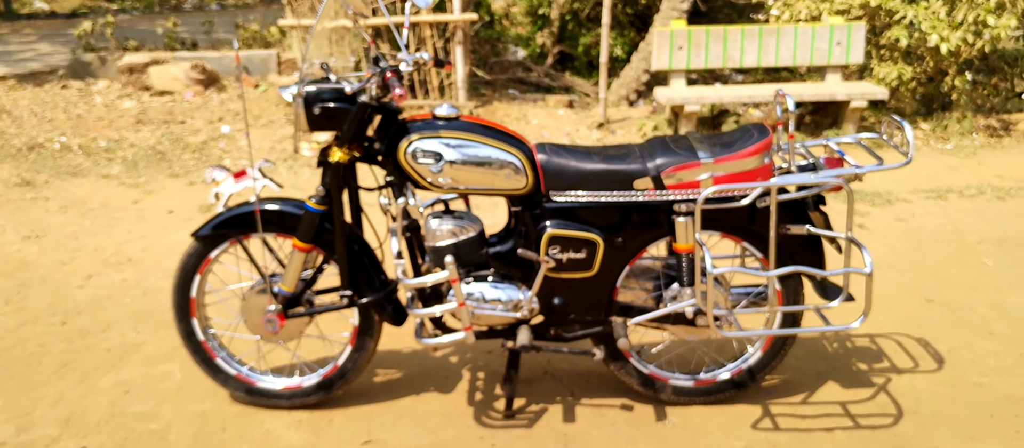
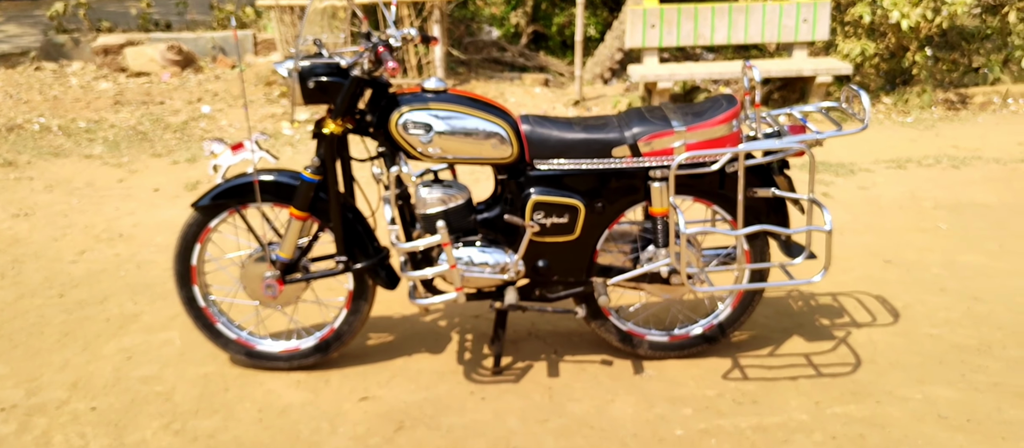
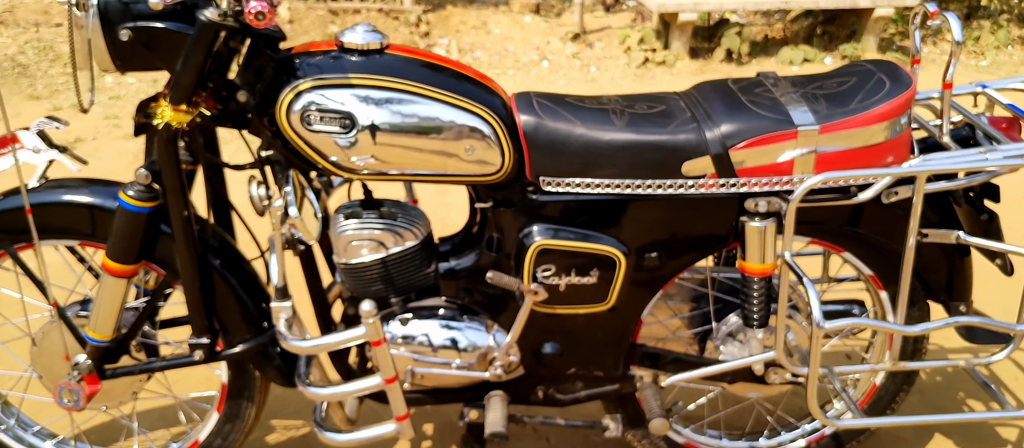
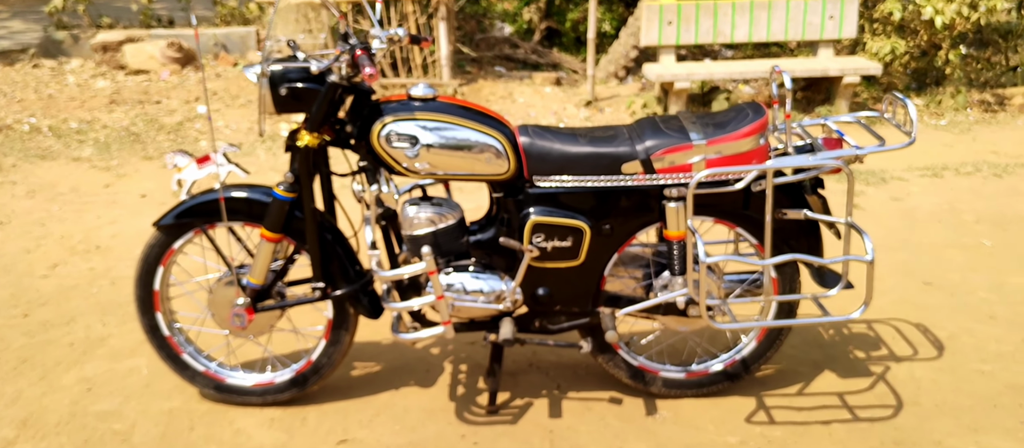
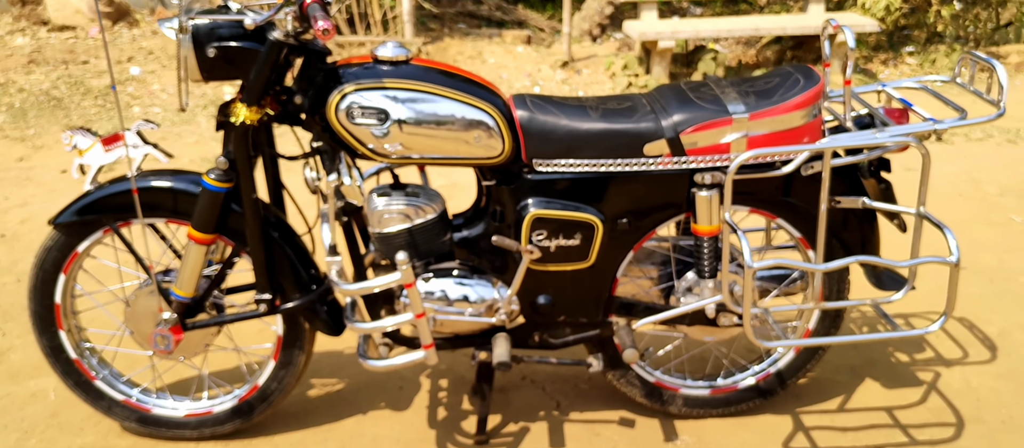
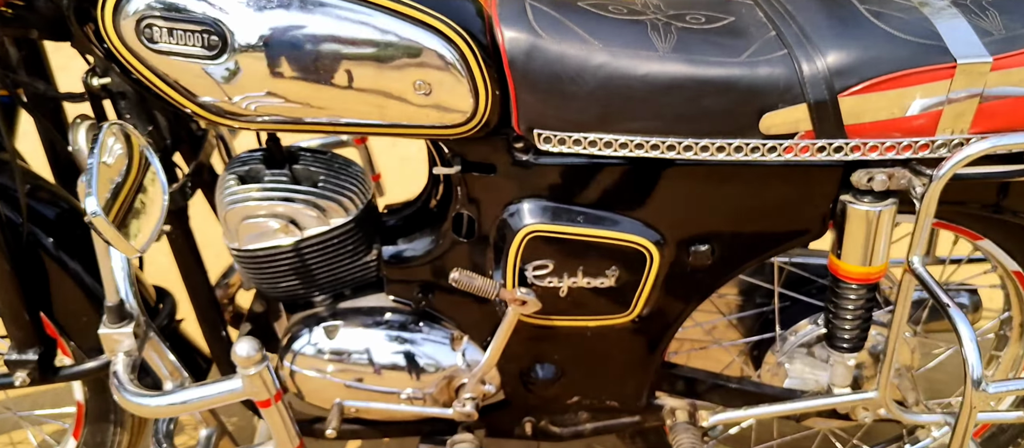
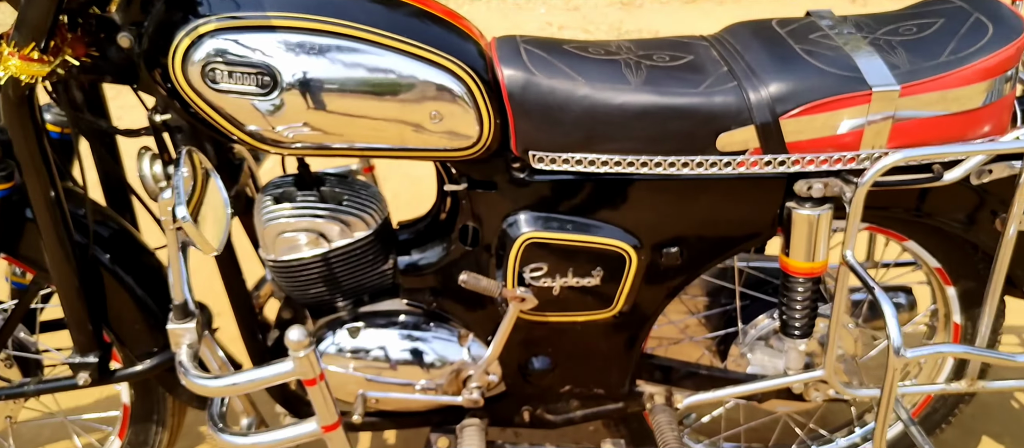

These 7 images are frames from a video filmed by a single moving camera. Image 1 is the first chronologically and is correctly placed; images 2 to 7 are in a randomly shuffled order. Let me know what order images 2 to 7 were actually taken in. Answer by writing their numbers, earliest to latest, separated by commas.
2, 4, 5, 3, 7, 6
